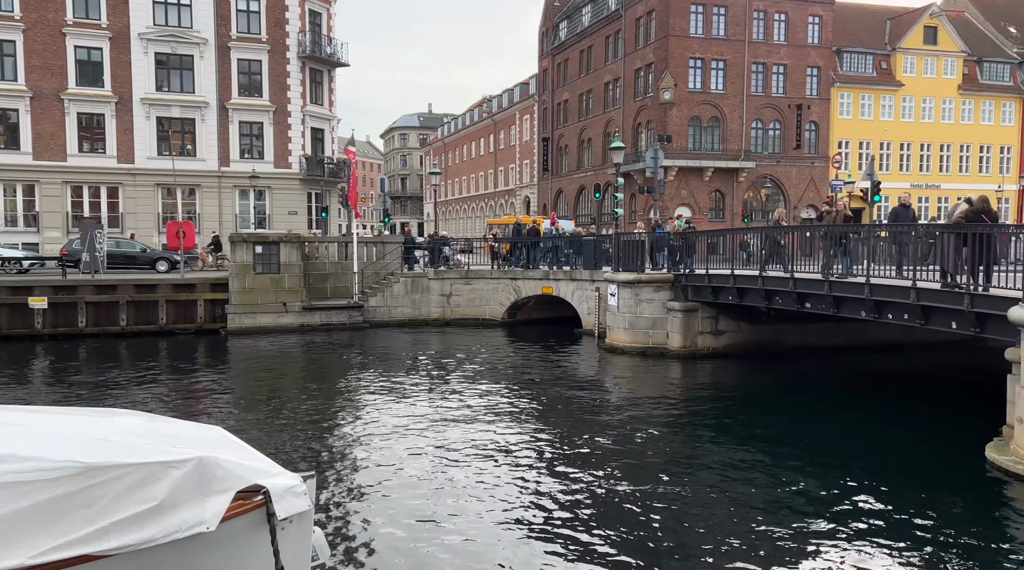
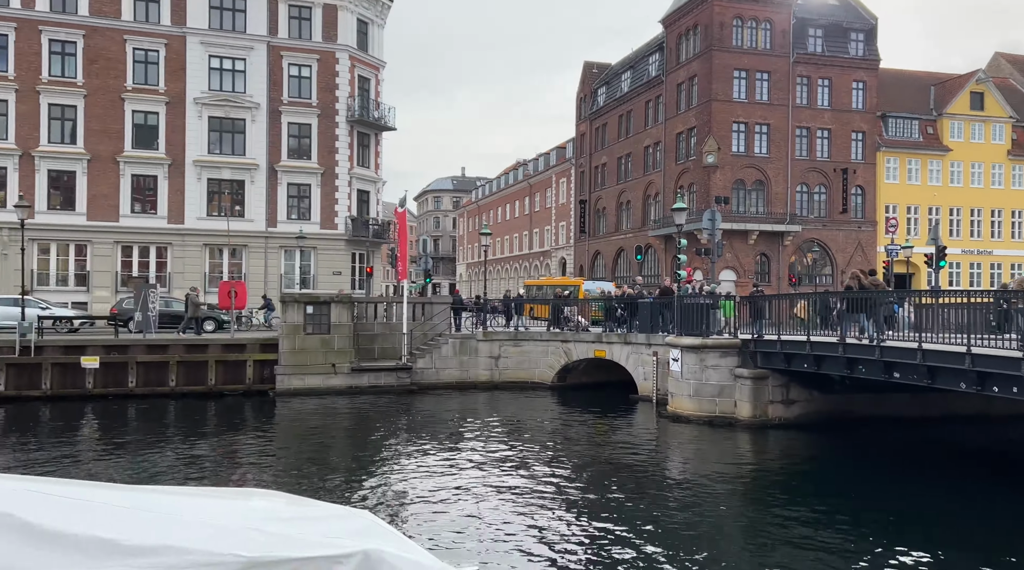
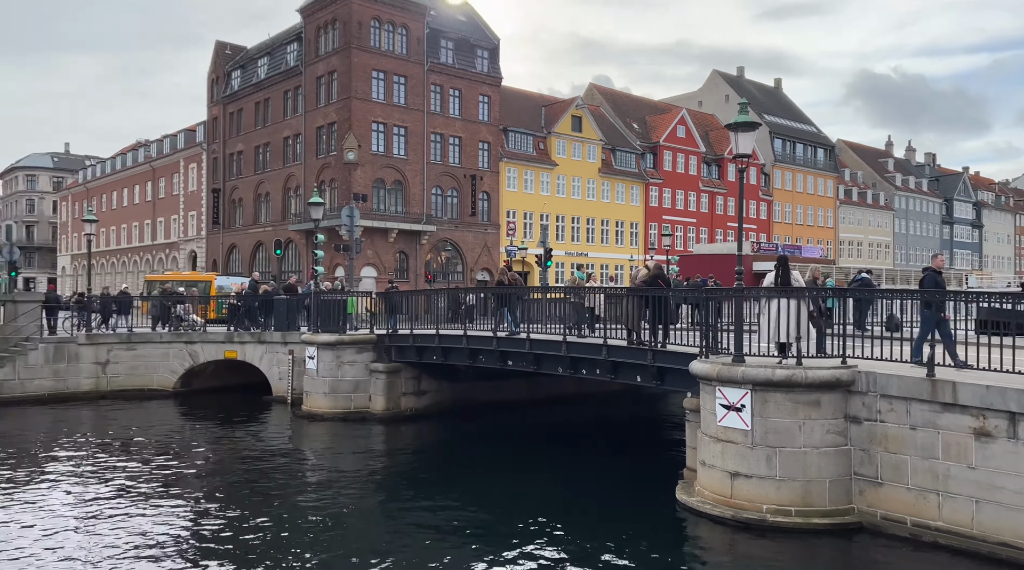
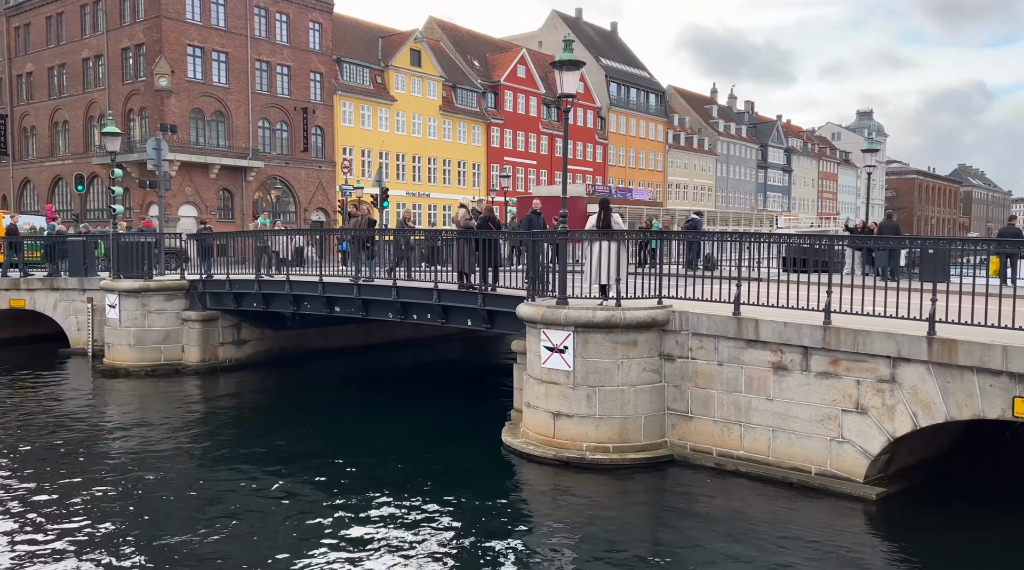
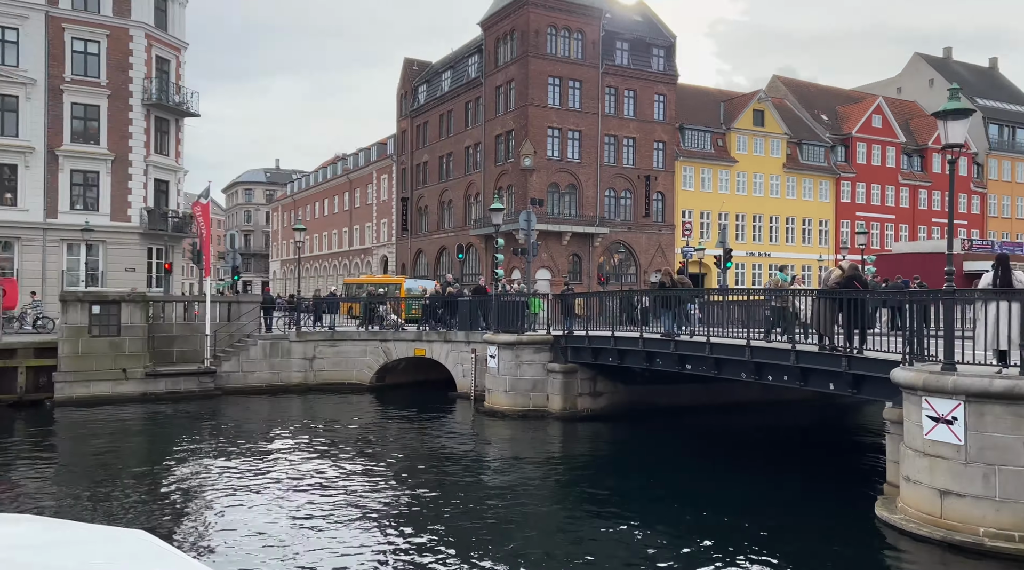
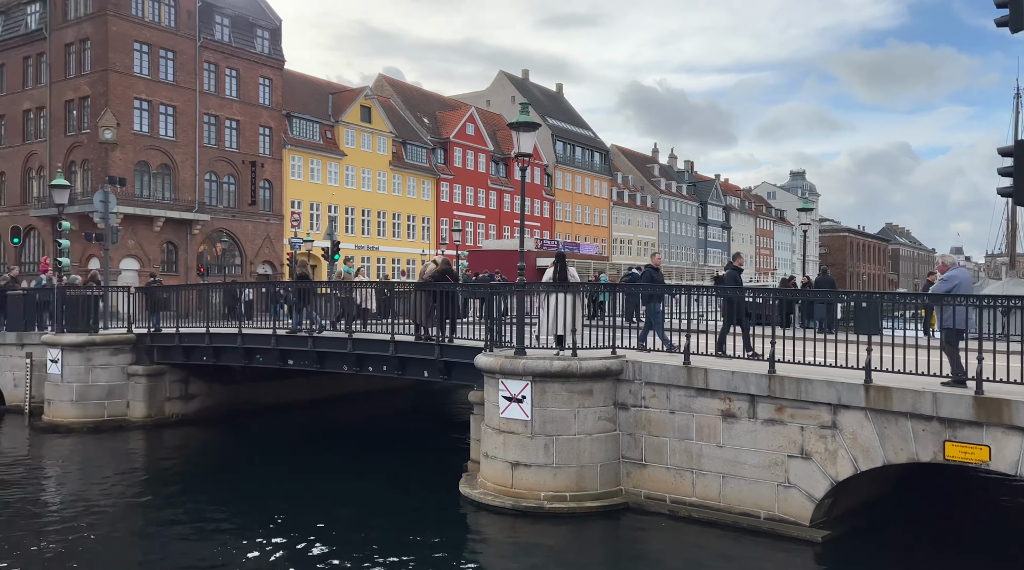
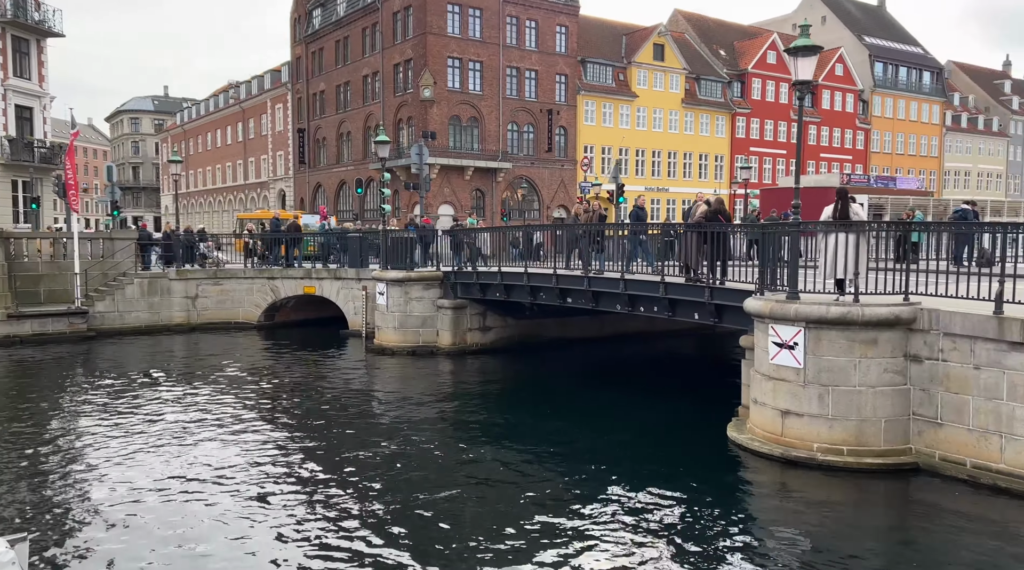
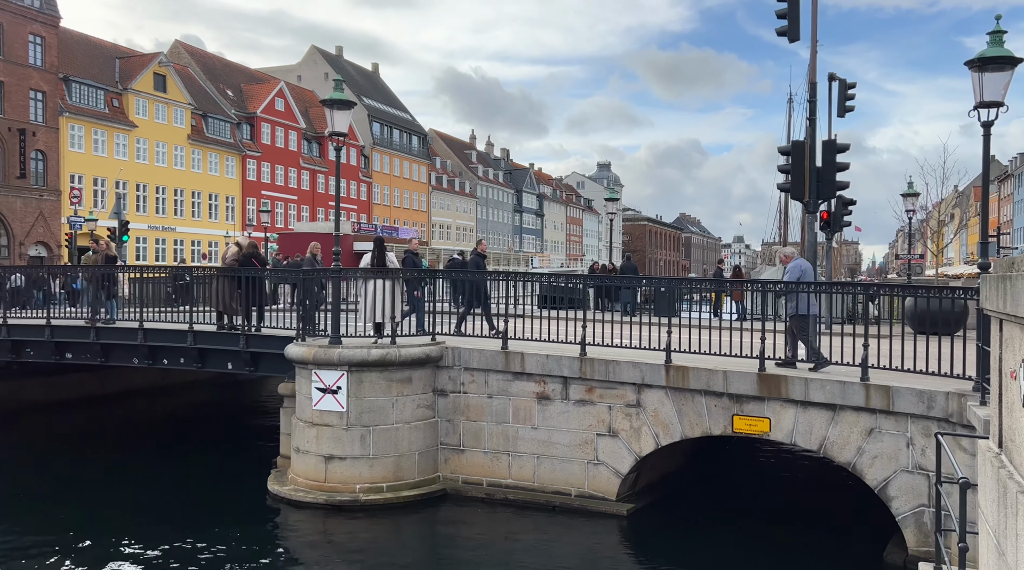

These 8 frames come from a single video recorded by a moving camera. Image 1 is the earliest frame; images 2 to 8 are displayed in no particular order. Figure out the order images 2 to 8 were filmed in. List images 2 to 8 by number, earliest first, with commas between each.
7, 4, 8, 6, 3, 5, 2
